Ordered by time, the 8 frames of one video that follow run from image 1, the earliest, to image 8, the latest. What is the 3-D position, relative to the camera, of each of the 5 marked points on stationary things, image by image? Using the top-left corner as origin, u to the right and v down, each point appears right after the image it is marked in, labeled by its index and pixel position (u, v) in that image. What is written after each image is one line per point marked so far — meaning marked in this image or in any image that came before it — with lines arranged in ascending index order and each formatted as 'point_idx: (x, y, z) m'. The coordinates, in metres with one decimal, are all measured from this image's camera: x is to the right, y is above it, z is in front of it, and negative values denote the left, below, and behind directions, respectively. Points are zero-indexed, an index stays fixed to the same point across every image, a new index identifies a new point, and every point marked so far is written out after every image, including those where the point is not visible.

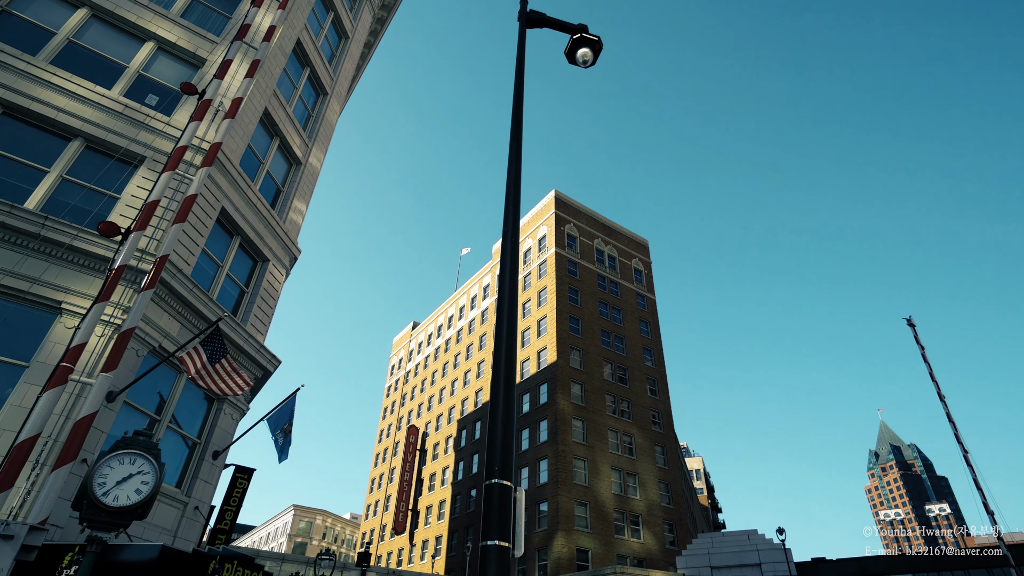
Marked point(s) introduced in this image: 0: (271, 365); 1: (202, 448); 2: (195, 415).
0: (-7.6, -2.4, +19.1) m
1: (-8.4, -4.3, +16.4) m
2: (-8.6, -3.5, +16.5) m
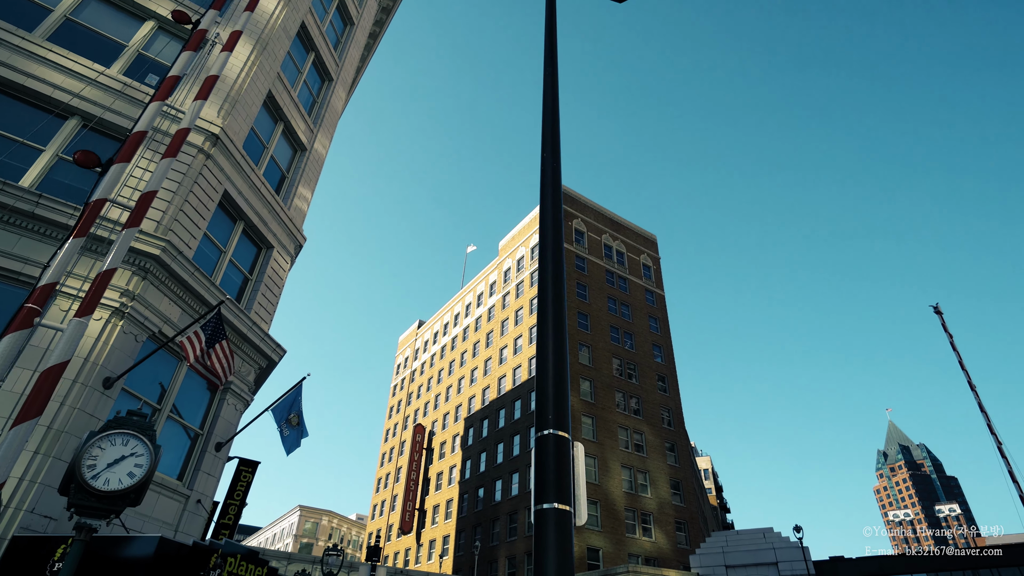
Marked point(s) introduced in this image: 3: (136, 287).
0: (-7.2, -2.0, +18.4) m
1: (-8.0, -3.9, +15.8) m
2: (-8.2, -3.1, +15.9) m
3: (-8.4, 0.0, +13.7) m
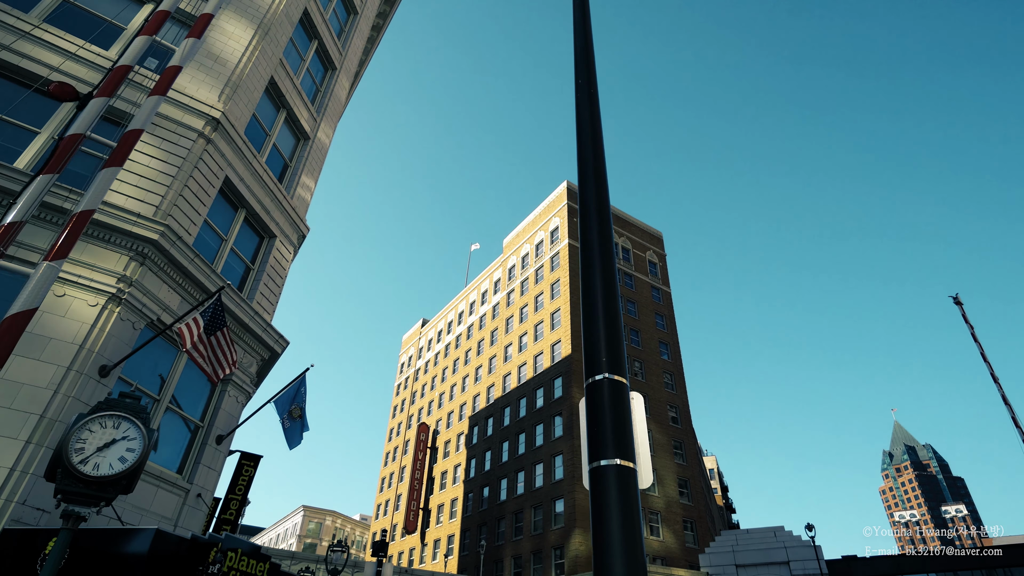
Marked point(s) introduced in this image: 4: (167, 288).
0: (-6.9, -1.7, +17.9) m
1: (-7.7, -3.6, +15.3) m
2: (-8.0, -2.7, +15.4) m
3: (-8.2, +0.3, +13.2) m
4: (-8.0, 0.0, +14.0) m
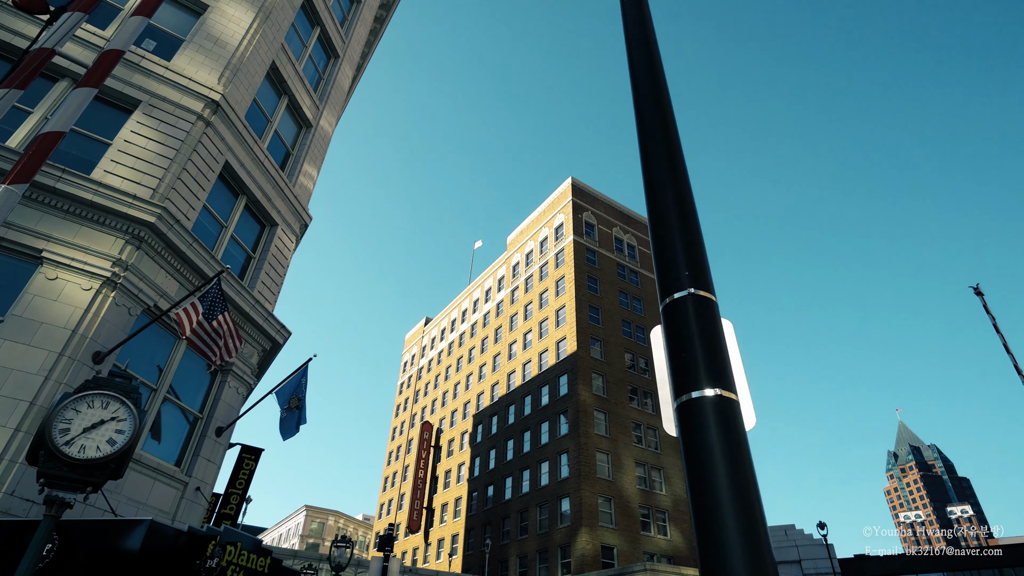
0: (-6.6, -1.4, +17.4) m
1: (-7.5, -3.3, +14.8) m
2: (-7.7, -2.4, +14.9) m
3: (-8.0, +0.6, +12.7) m
4: (-7.7, +0.3, +13.5) m
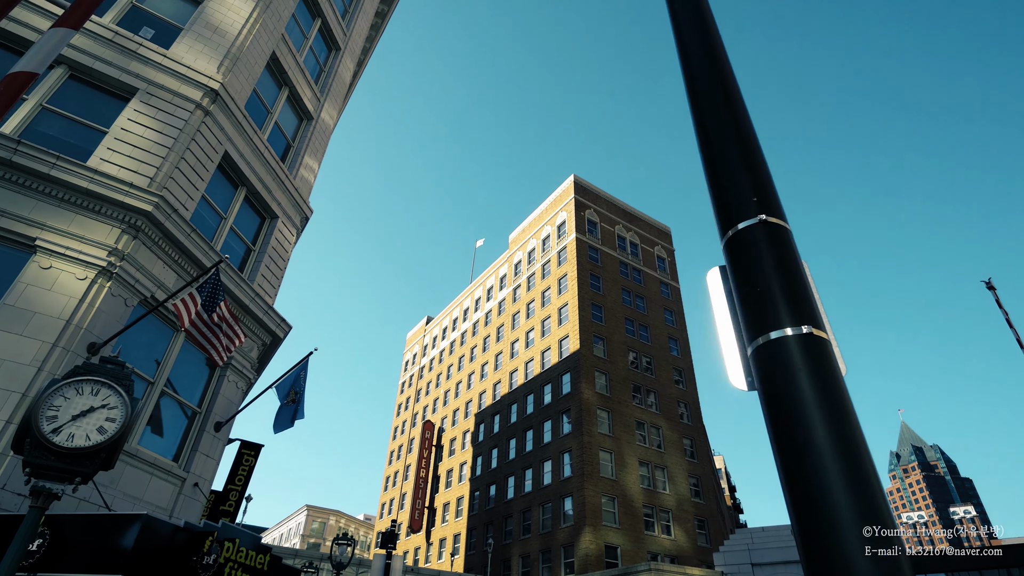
0: (-6.5, -1.2, +17.1) m
1: (-7.4, -3.1, +14.5) m
2: (-7.6, -2.2, +14.6) m
3: (-7.9, +0.8, +12.4) m
4: (-7.6, +0.5, +13.2) m
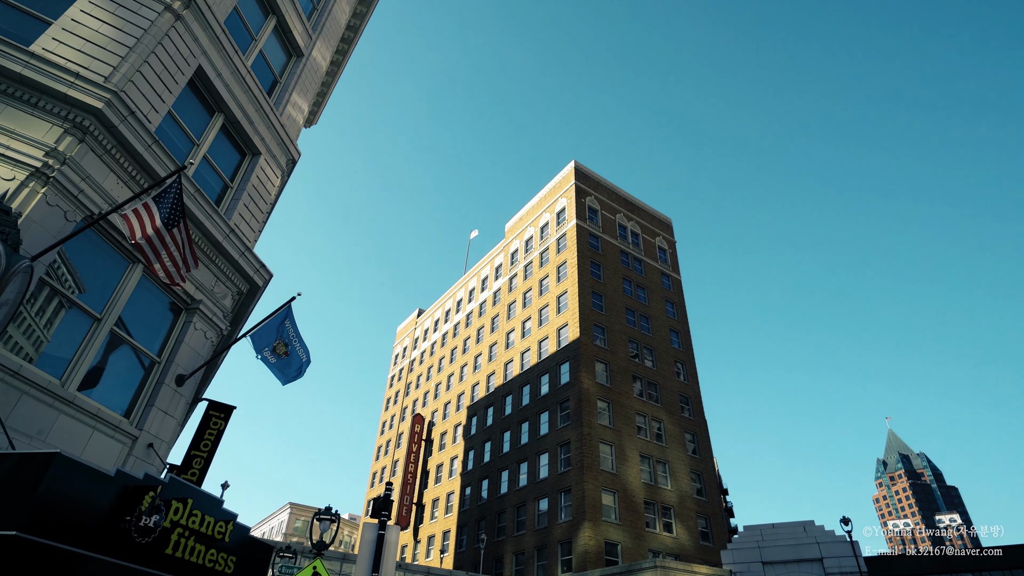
0: (-6.2, +0.2, +14.9) m
1: (-7.0, -1.6, +12.2) m
2: (-7.2, -0.8, +12.3) m
3: (-7.4, +2.3, +10.2) m
4: (-7.2, +2.0, +11.0) m
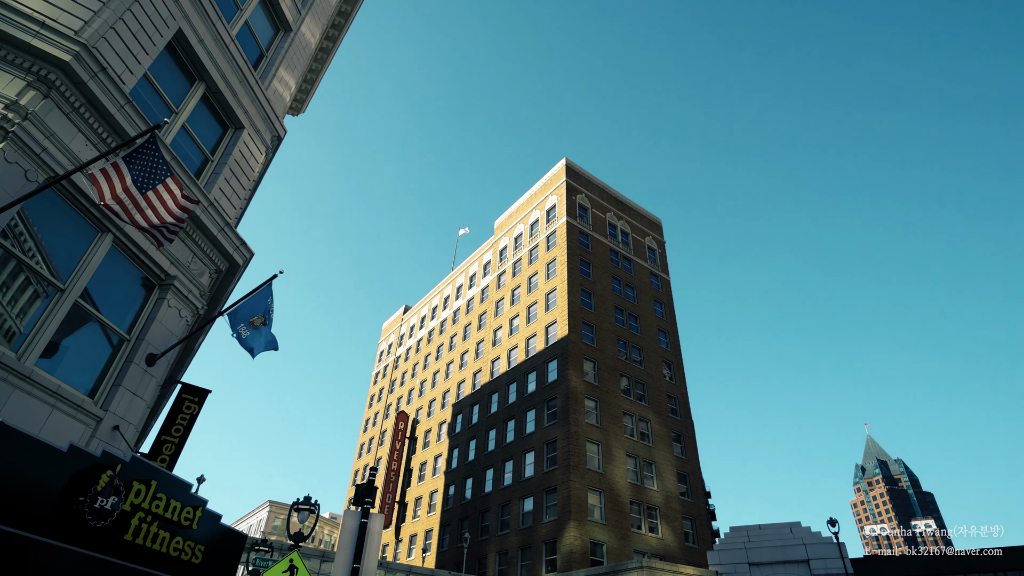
0: (-6.3, +0.7, +14.1) m
1: (-7.2, -1.1, +11.5) m
2: (-7.3, -0.2, +11.6) m
3: (-7.4, +2.8, +9.4) m
4: (-7.2, +2.5, +10.2) m
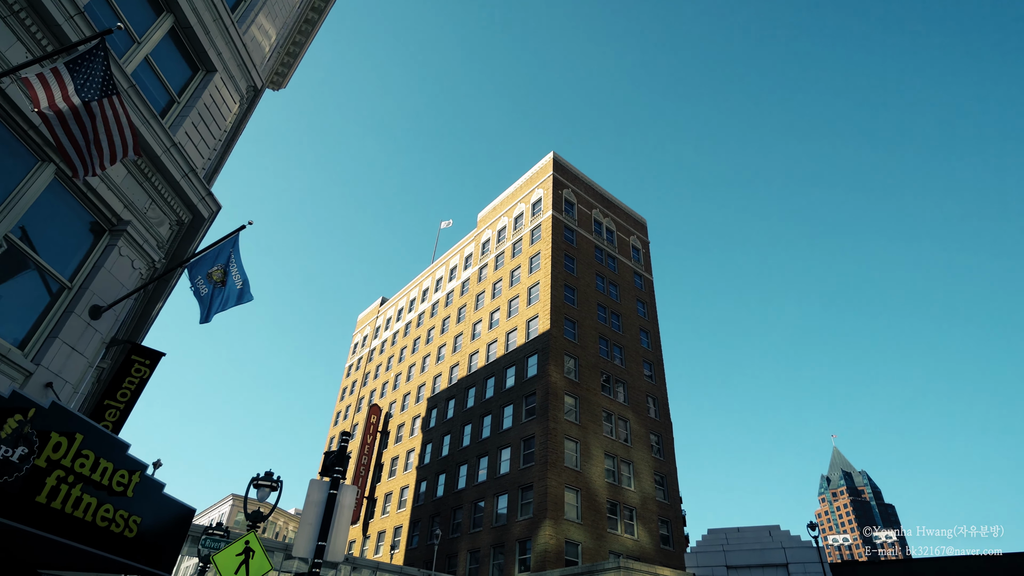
0: (-6.5, +1.7, +12.8) m
1: (-7.3, -0.2, +10.1) m
2: (-7.4, +0.7, +10.2) m
3: (-7.3, +3.8, +8.0) m
4: (-7.1, +3.5, +8.9) m
